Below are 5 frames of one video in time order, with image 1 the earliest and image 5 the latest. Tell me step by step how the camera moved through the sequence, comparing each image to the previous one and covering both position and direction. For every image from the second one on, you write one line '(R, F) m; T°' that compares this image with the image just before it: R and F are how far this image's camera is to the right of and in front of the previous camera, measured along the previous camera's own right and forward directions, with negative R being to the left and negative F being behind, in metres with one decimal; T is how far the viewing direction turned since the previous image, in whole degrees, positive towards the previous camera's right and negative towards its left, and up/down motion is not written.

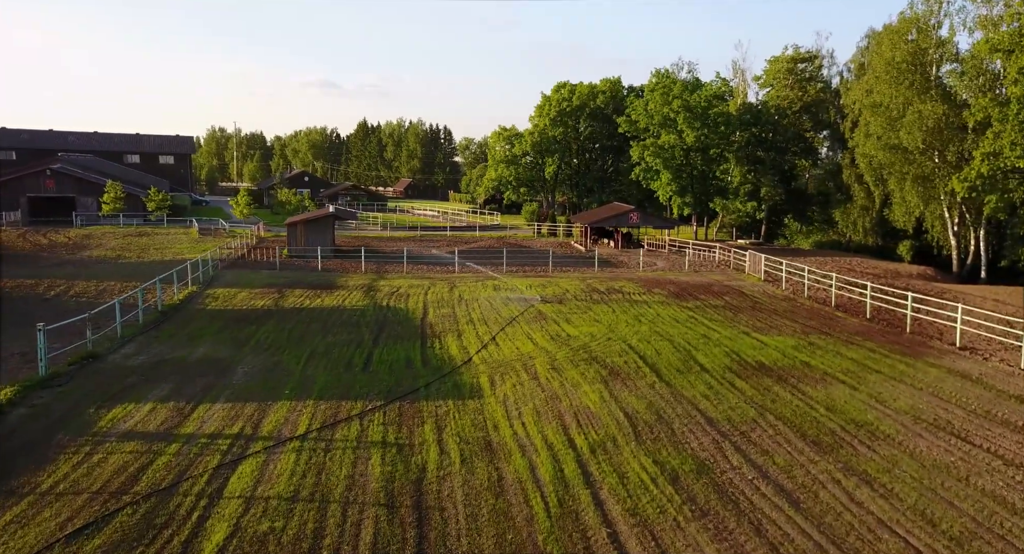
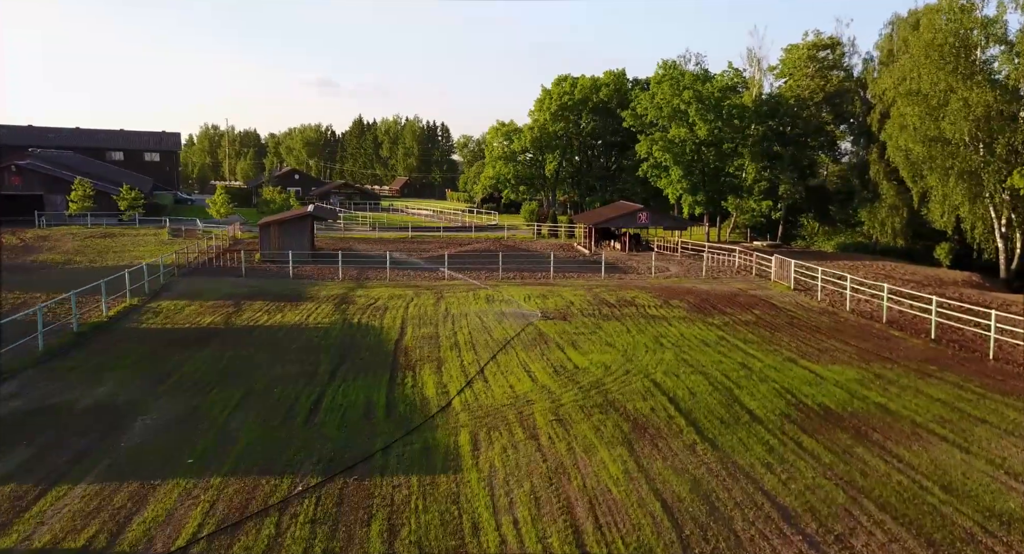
(+0.1, +3.2) m; 0°
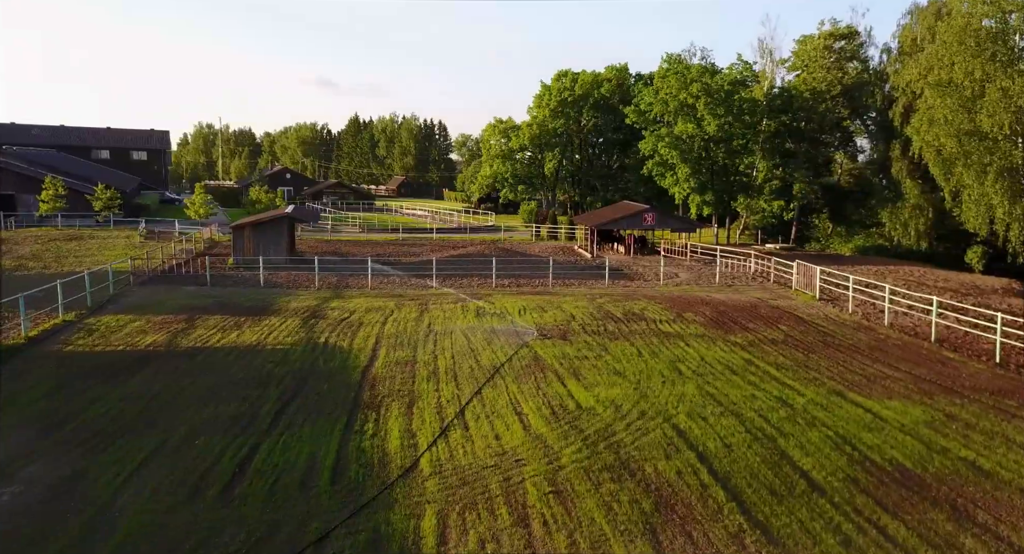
(+0.2, +2.4) m; 0°
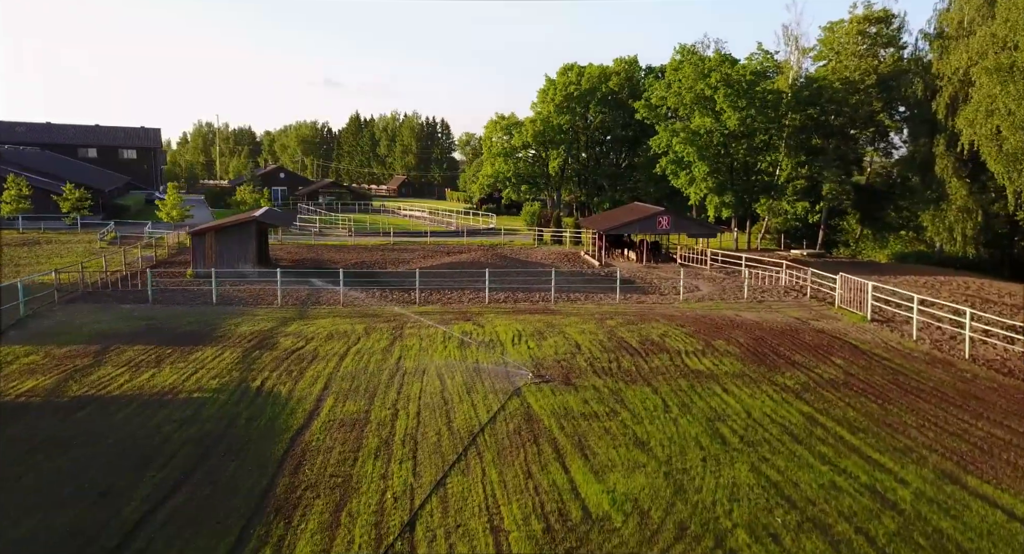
(+0.3, +3.3) m; 0°
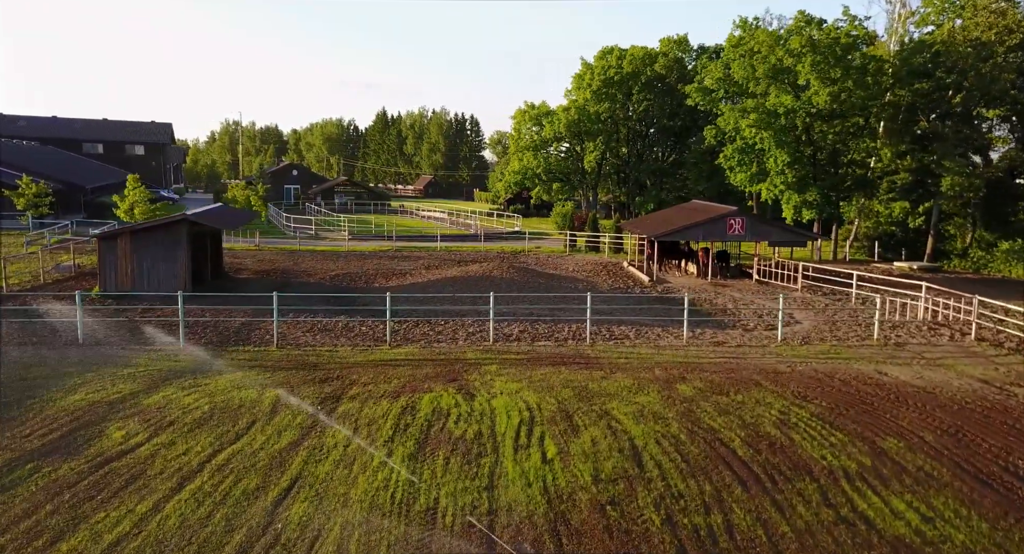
(+0.3, +6.8) m; -3°
